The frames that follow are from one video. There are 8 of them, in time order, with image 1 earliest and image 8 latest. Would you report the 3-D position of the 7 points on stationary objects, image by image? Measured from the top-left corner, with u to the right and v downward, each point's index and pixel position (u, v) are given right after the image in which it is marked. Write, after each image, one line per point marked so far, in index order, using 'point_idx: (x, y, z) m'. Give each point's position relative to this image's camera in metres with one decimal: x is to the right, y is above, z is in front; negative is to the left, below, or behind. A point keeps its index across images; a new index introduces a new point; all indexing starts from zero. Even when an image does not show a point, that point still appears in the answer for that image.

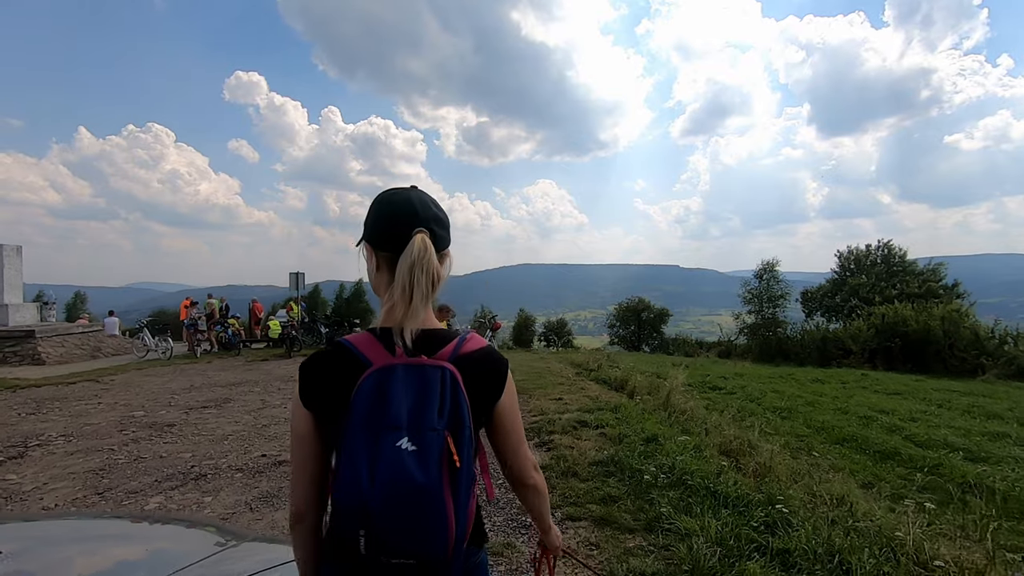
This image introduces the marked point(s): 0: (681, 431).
0: (+2.2, -1.9, +7.1) m
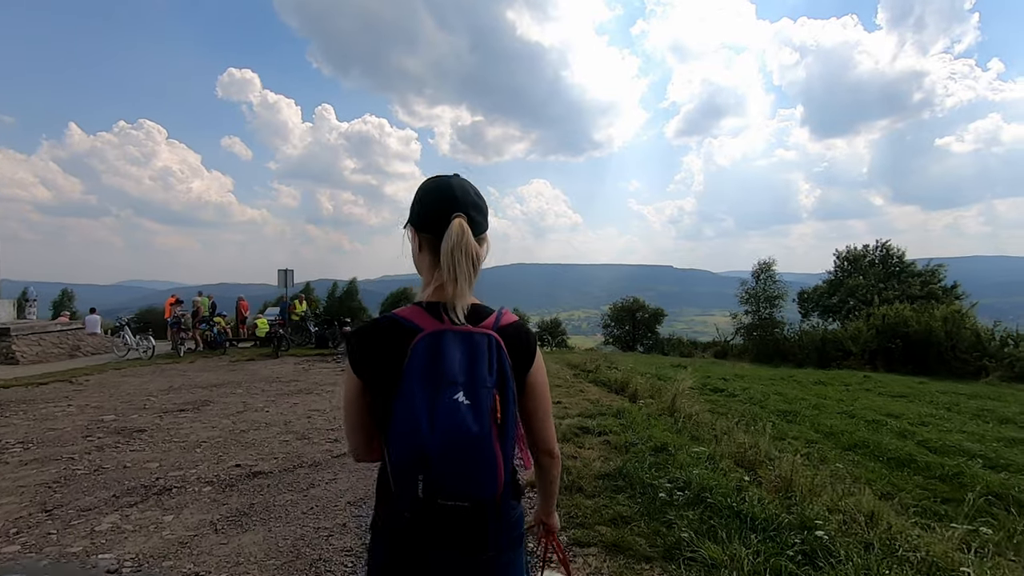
0: (+2.2, -1.9, +6.6) m
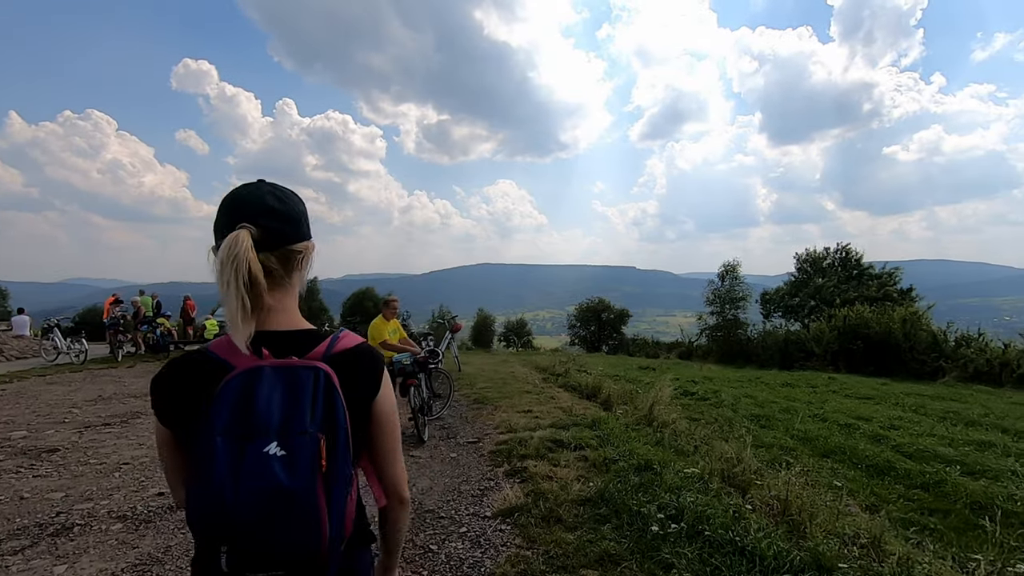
0: (+1.8, -1.9, +6.1) m
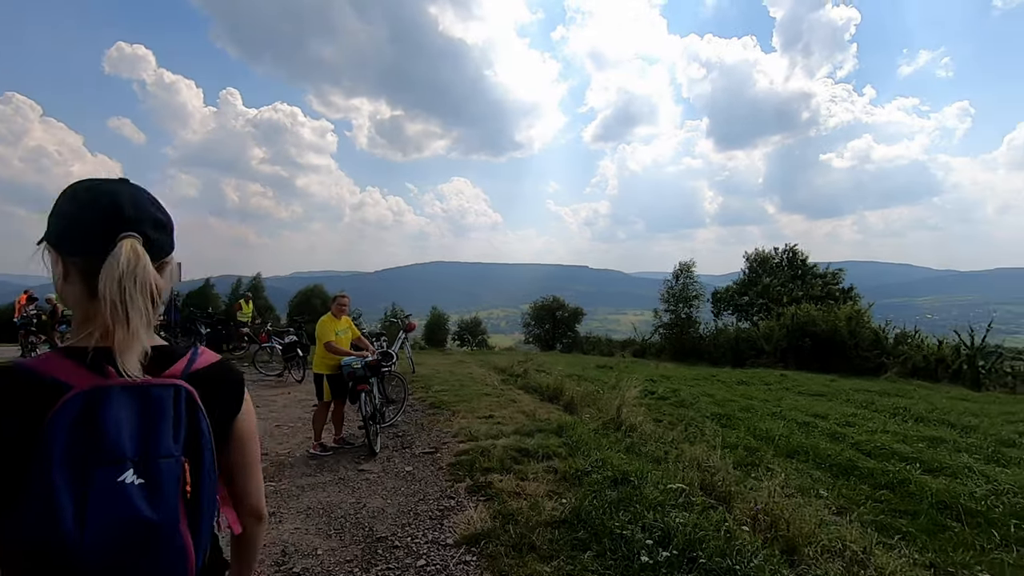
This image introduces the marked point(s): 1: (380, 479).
0: (+1.4, -1.9, +5.7) m
1: (-1.3, -2.0, +5.5) m
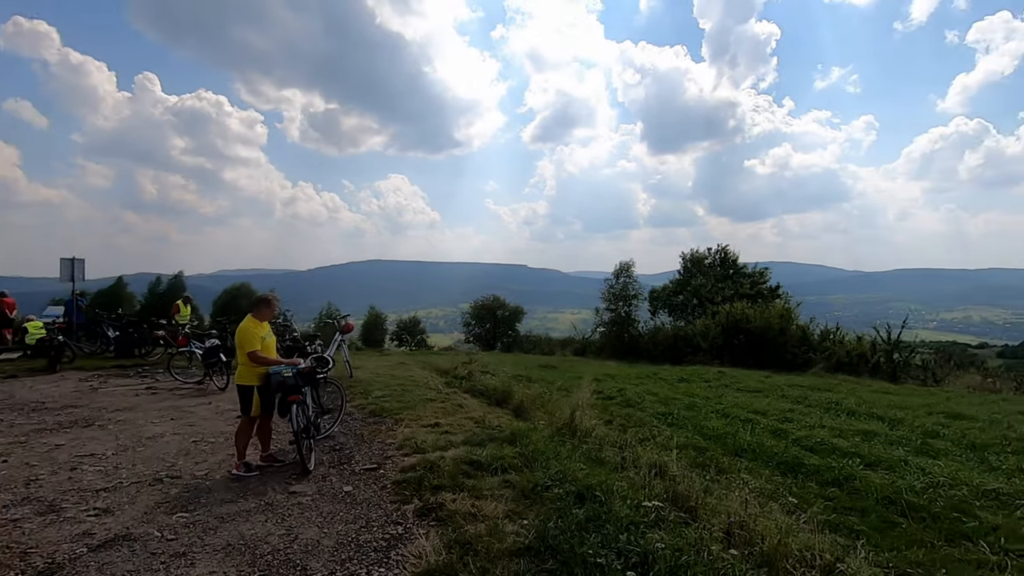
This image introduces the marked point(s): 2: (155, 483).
0: (+1.0, -1.8, +5.3) m
1: (-1.8, -2.0, +4.9) m
2: (-3.7, -2.0, +5.5) m
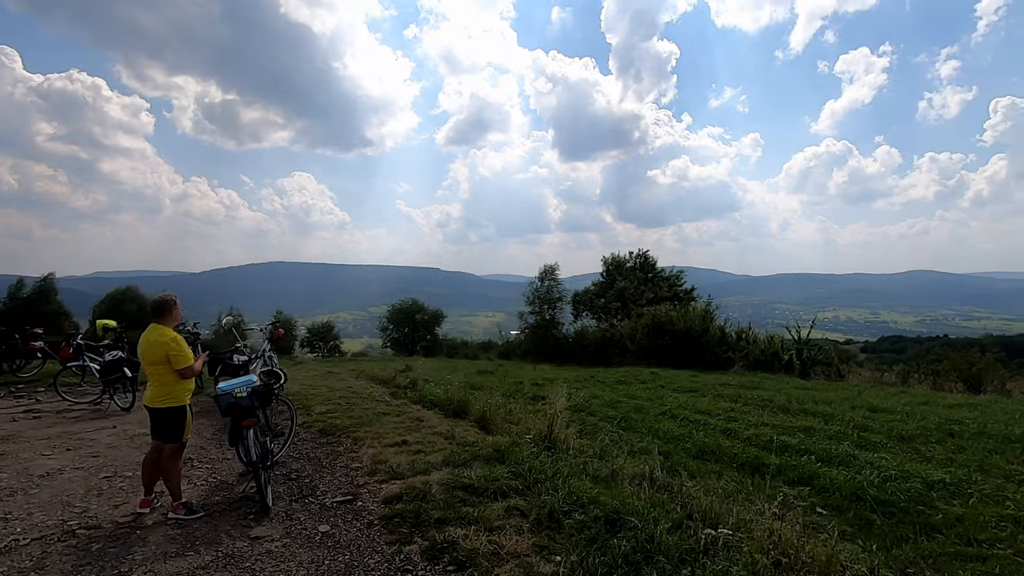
0: (+1.0, -1.9, +4.9) m
1: (-1.7, -2.0, +4.0) m
2: (-3.6, -2.0, +4.4) m
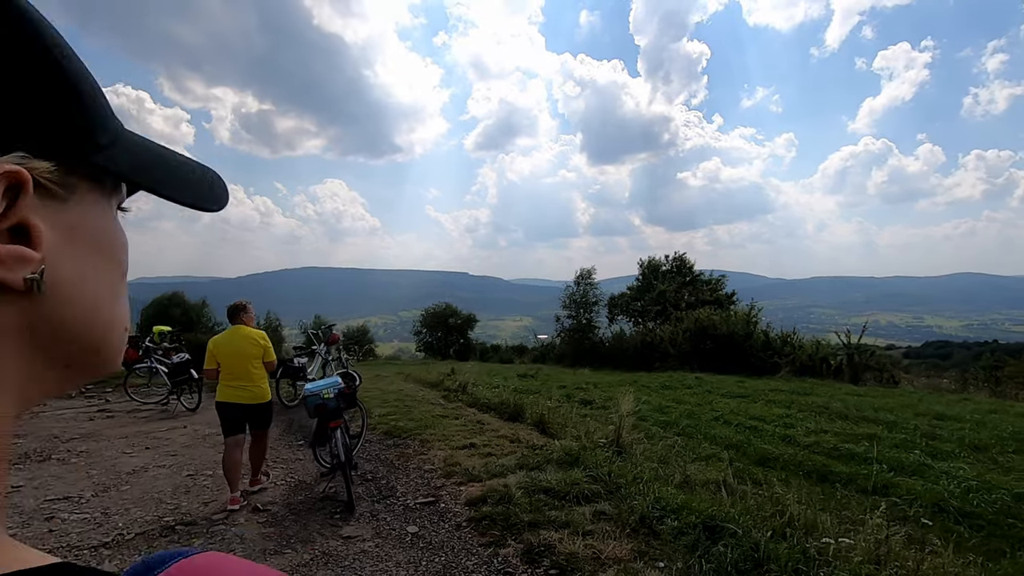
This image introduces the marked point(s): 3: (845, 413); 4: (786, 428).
0: (+1.7, -1.9, +4.8) m
1: (-1.0, -2.0, +4.1) m
2: (-2.9, -2.1, +4.5) m
3: (+8.1, -3.0, +13.1) m
4: (+5.8, -3.0, +11.4) m
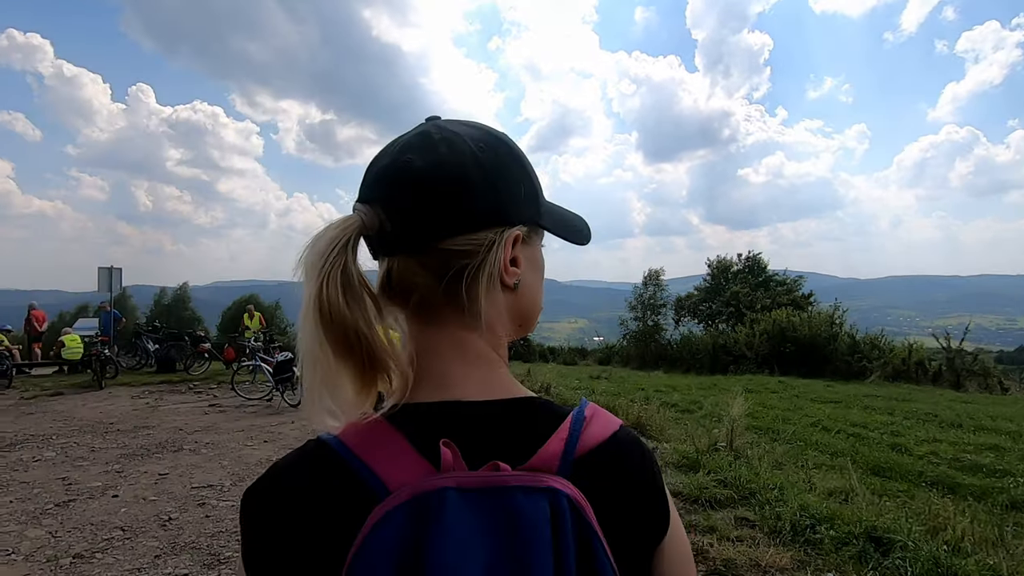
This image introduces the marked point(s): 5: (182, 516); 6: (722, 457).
0: (+2.8, -1.9, +4.6) m
1: (+0.1, -2.0, +4.1) m
2: (-1.8, -2.1, +4.7) m
3: (+10.0, -3.0, +12.2) m
4: (+7.6, -3.0, +10.7) m
5: (-3.0, -2.1, +4.8) m
6: (+2.4, -1.9, +6.1) m
